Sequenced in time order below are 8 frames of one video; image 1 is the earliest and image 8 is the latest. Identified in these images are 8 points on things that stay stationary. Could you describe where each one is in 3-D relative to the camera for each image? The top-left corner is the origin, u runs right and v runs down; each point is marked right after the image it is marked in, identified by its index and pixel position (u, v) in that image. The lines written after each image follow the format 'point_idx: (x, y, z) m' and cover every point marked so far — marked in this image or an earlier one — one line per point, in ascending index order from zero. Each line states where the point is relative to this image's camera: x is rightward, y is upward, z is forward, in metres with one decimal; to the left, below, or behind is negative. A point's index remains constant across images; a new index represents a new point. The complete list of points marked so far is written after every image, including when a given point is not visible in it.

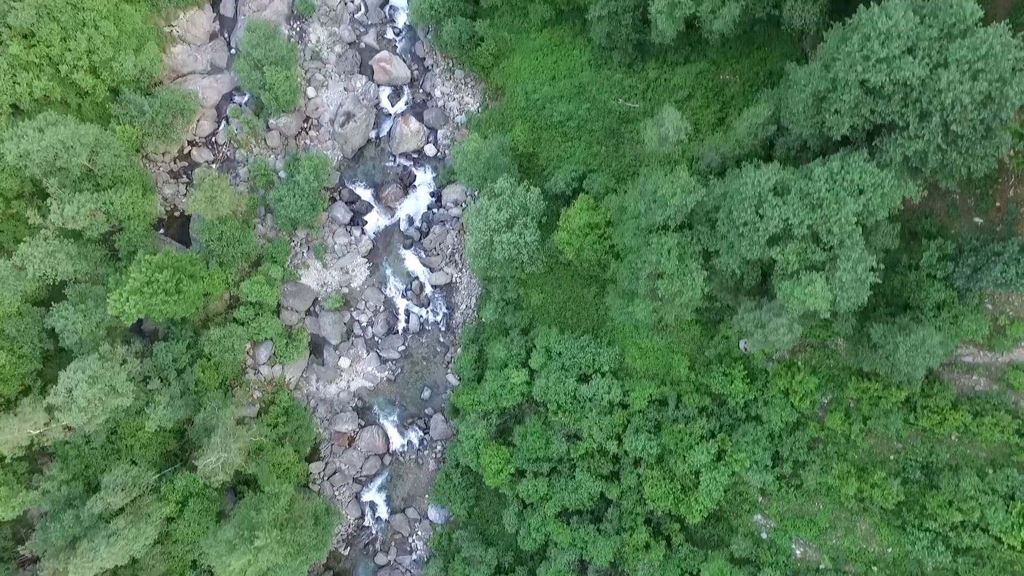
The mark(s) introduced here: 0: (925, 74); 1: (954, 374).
0: (+8.8, +4.5, +14.3) m
1: (+12.7, -2.7, +19.1) m
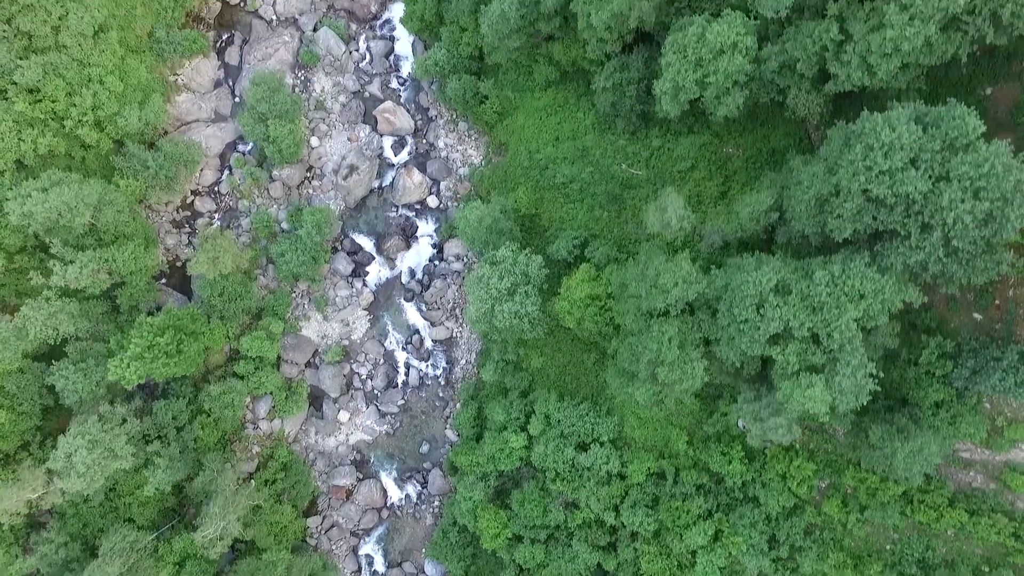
0: (+8.9, +2.1, +14.3) m
1: (+12.6, -5.2, +19.1) m
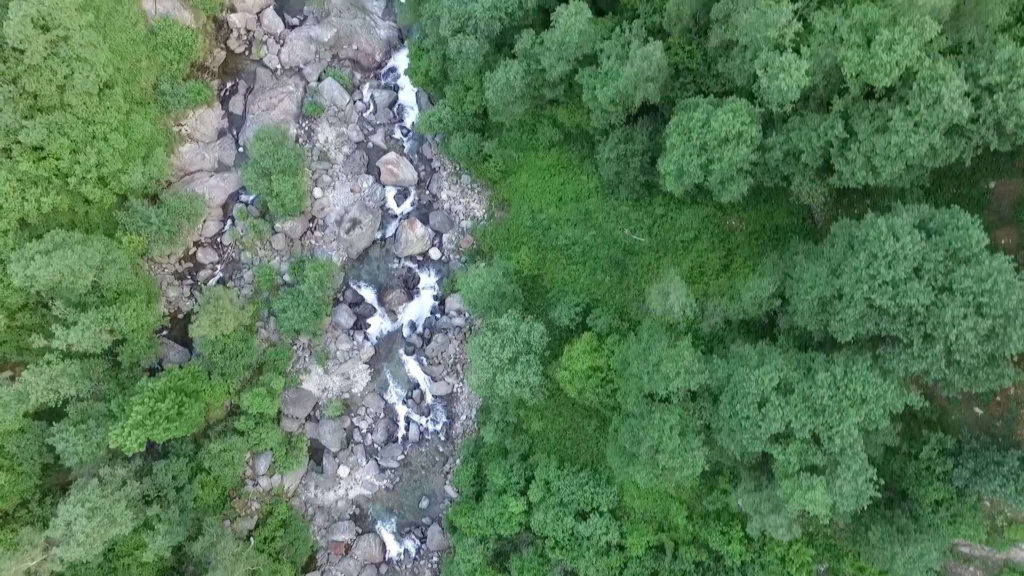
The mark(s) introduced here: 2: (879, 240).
0: (+9.0, -0.3, +14.4) m
1: (+12.6, -7.7, +19.2) m
2: (+8.2, +1.1, +14.9) m
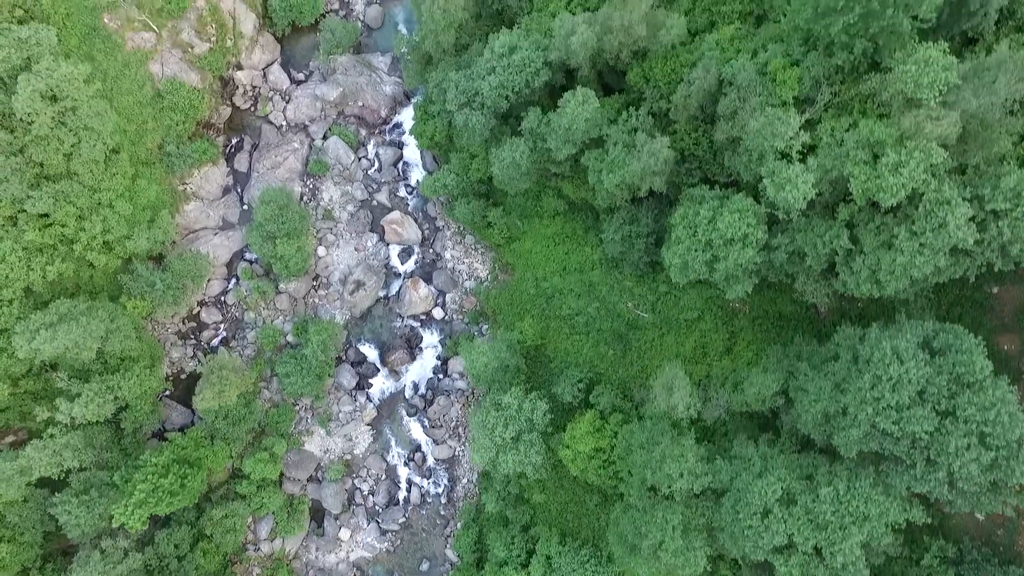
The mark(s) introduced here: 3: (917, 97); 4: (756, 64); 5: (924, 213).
0: (+9.1, -3.1, +14.5) m
1: (+12.7, -10.5, +19.3) m
2: (+8.3, -1.7, +15.0) m
3: (+9.2, +4.2, +15.2) m
4: (+7.0, +6.4, +19.2) m
5: (+9.4, +1.7, +15.3) m
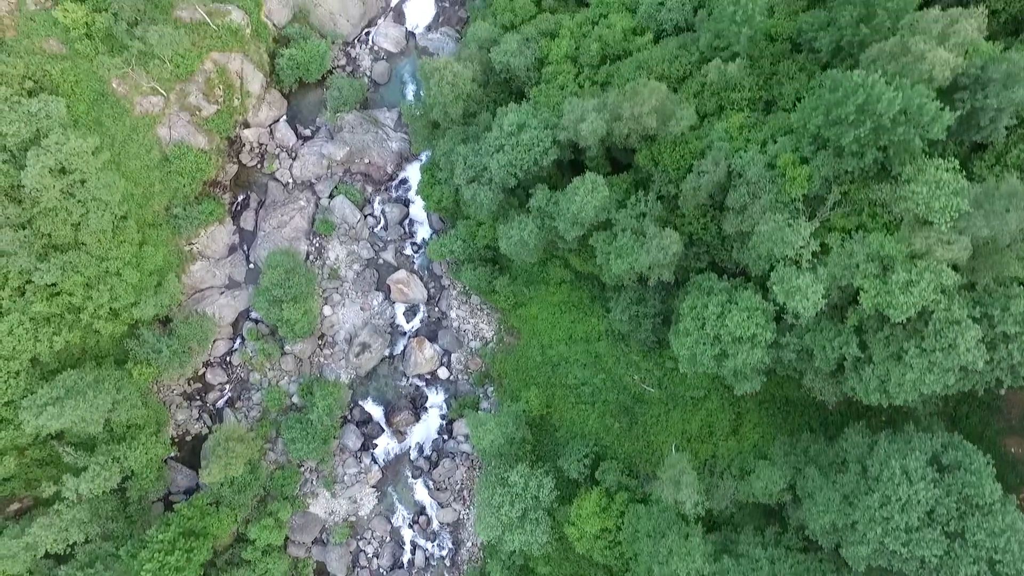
0: (+9.4, -5.8, +14.6) m
1: (+12.8, -13.2, +19.3) m
2: (+8.6, -4.4, +15.0) m
3: (+9.5, +1.5, +15.2) m
4: (+7.3, +3.8, +19.3) m
5: (+9.7, -1.0, +15.4) m
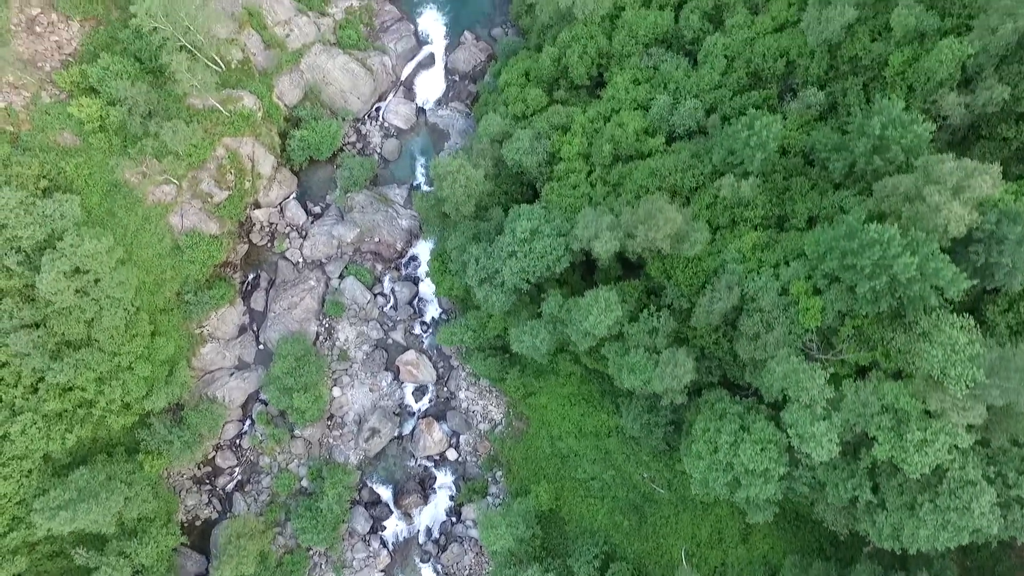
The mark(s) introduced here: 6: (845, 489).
0: (+9.8, -9.4, +14.7) m
1: (+13.2, -16.9, +19.4) m
2: (+9.0, -8.0, +15.2) m
3: (+9.9, -2.1, +15.4) m
4: (+7.7, +0.1, +19.4) m
5: (+10.1, -4.7, +15.5) m
6: (+8.6, -5.1, +17.3) m
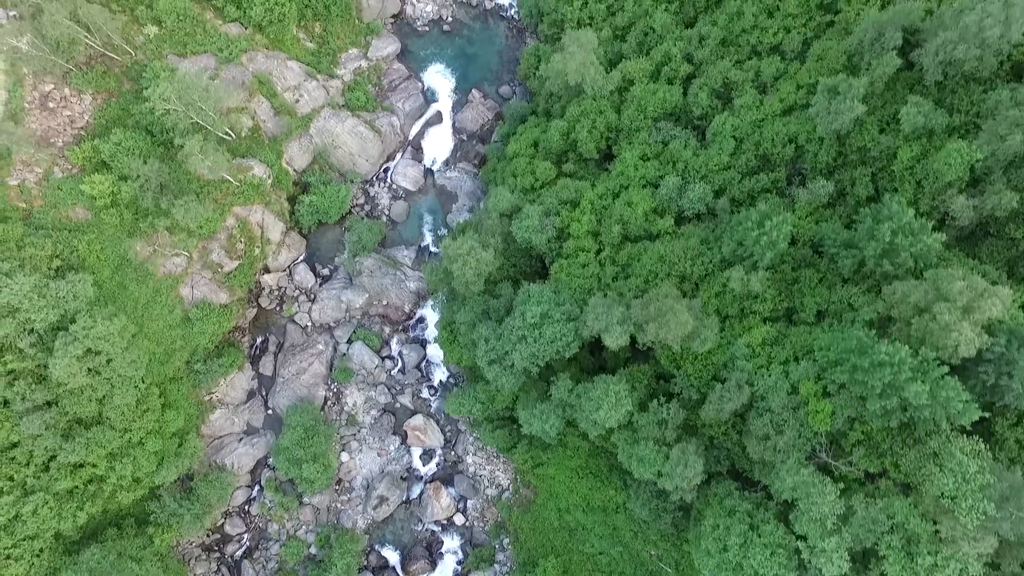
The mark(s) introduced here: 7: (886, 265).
0: (+10.1, -12.4, +14.8) m
1: (+13.4, -19.9, +19.6) m
2: (+9.3, -11.0, +15.3) m
3: (+10.3, -5.1, +15.5) m
4: (+8.1, -2.9, +19.6) m
5: (+10.5, -7.6, +15.7) m
6: (+9.0, -8.1, +17.5) m
7: (+10.8, +0.6, +19.2) m
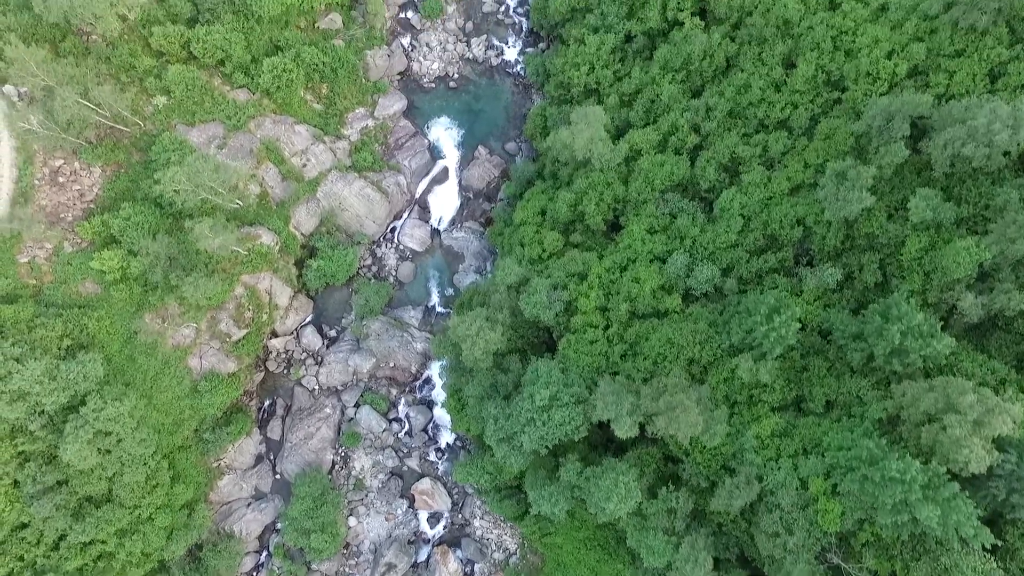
0: (+10.4, -15.2, +14.8) m
1: (+13.8, -22.7, +19.6) m
2: (+9.6, -13.8, +15.3) m
3: (+10.6, -7.9, +15.6) m
4: (+8.4, -5.7, +19.6) m
5: (+10.8, -10.4, +15.7) m
6: (+9.3, -10.9, +17.5) m
7: (+11.1, -2.2, +19.3) m
